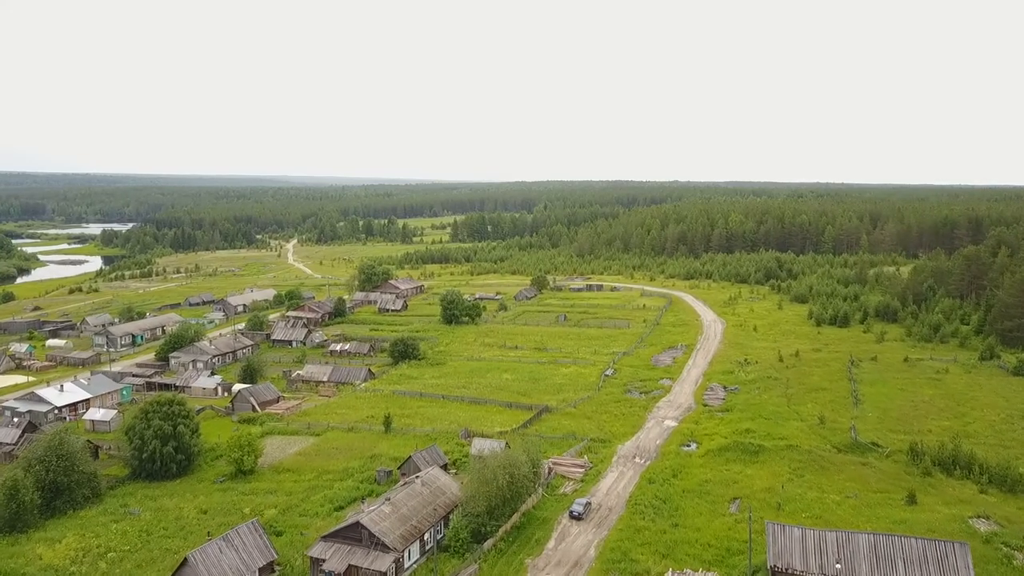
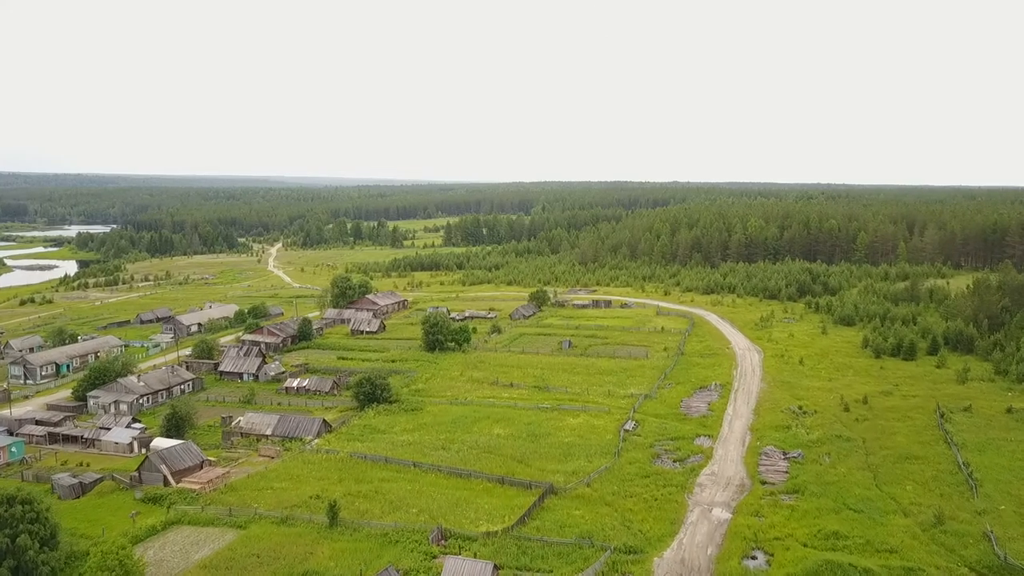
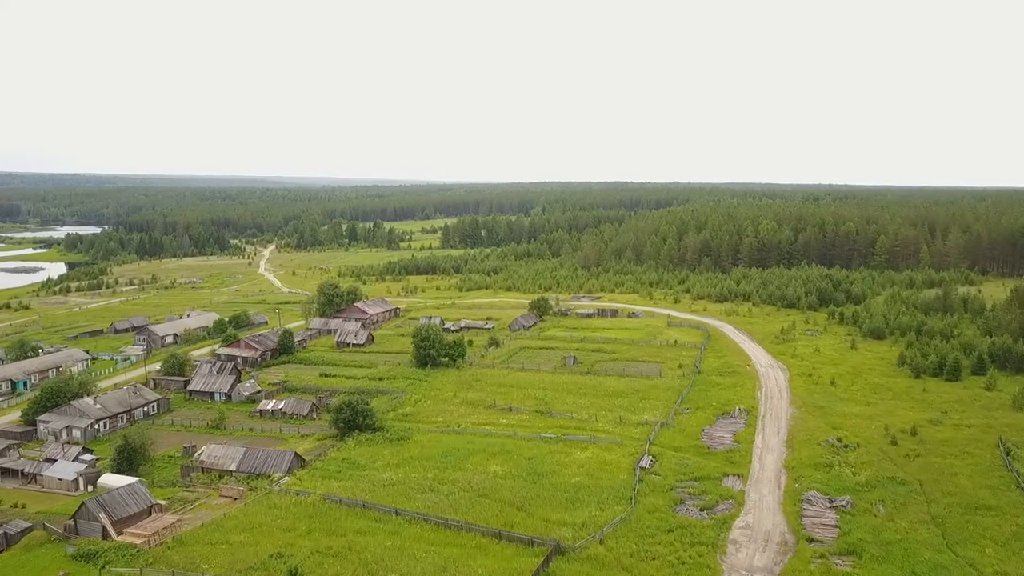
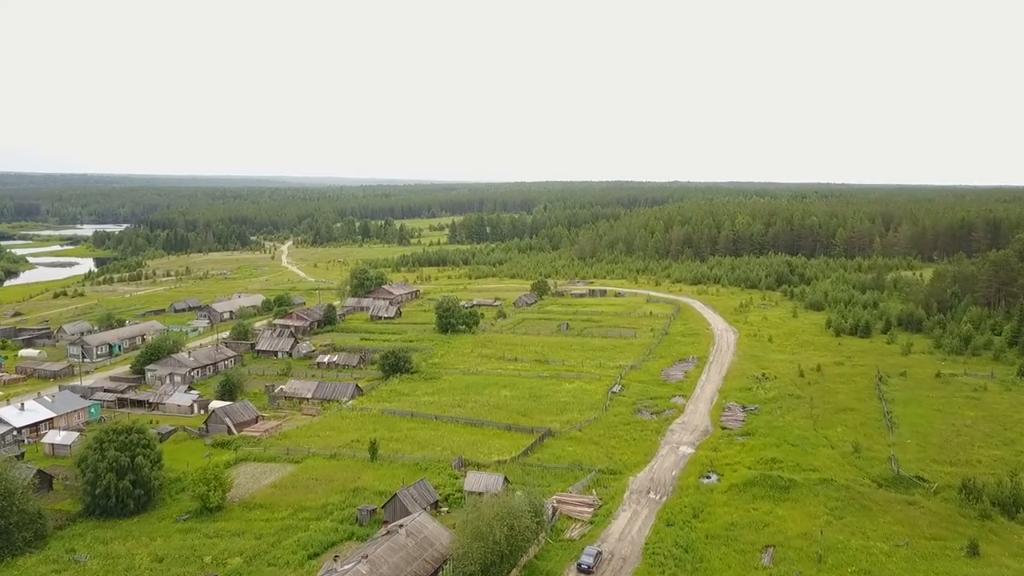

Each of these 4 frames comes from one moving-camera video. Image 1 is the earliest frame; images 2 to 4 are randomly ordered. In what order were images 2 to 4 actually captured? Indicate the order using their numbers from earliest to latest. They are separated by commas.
4, 2, 3
